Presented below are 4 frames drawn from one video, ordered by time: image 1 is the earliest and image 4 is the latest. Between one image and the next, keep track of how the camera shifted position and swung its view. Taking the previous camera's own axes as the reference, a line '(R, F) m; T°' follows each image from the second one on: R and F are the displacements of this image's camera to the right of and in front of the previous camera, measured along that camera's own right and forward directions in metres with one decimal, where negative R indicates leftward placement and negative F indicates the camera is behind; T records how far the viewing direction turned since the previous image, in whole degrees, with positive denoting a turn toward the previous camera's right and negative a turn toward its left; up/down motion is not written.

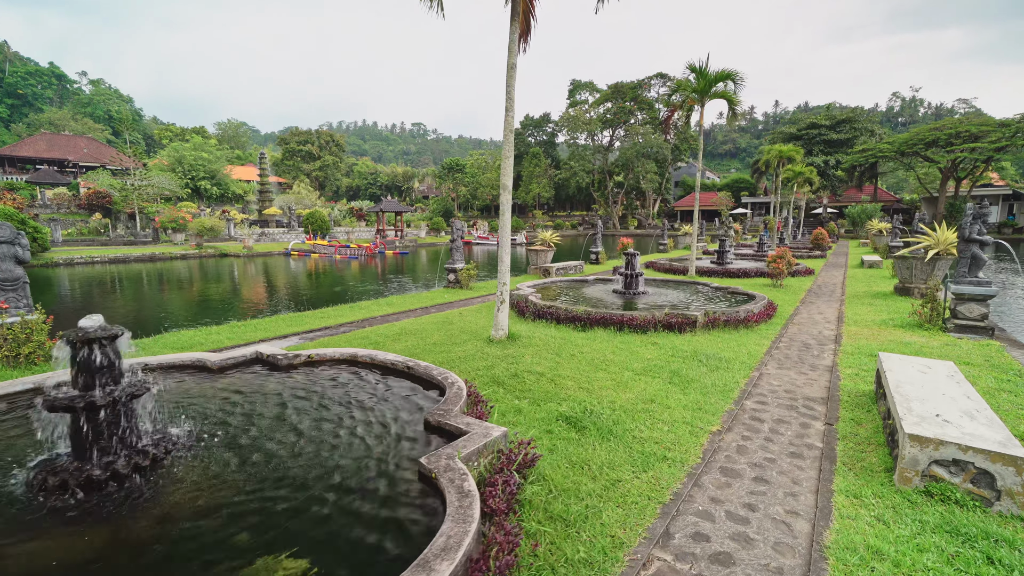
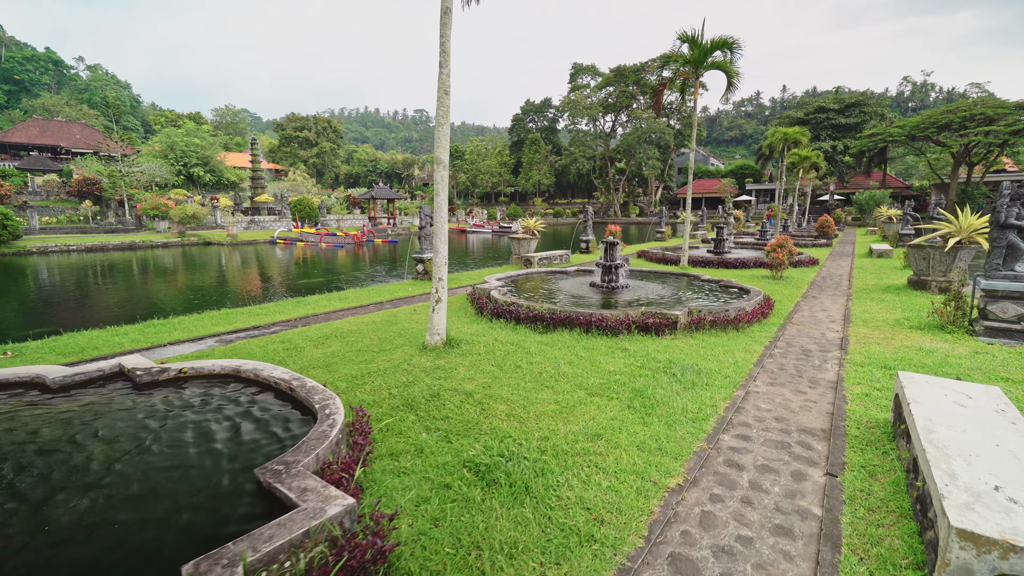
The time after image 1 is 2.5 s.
(+0.7, +1.1) m; 0°
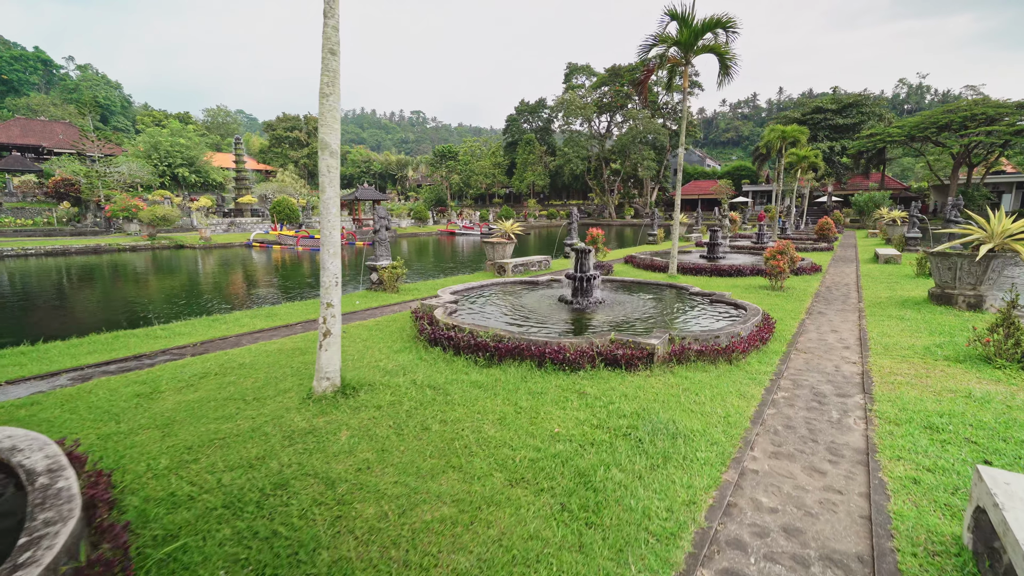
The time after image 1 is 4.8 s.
(+0.7, +1.4) m; 0°
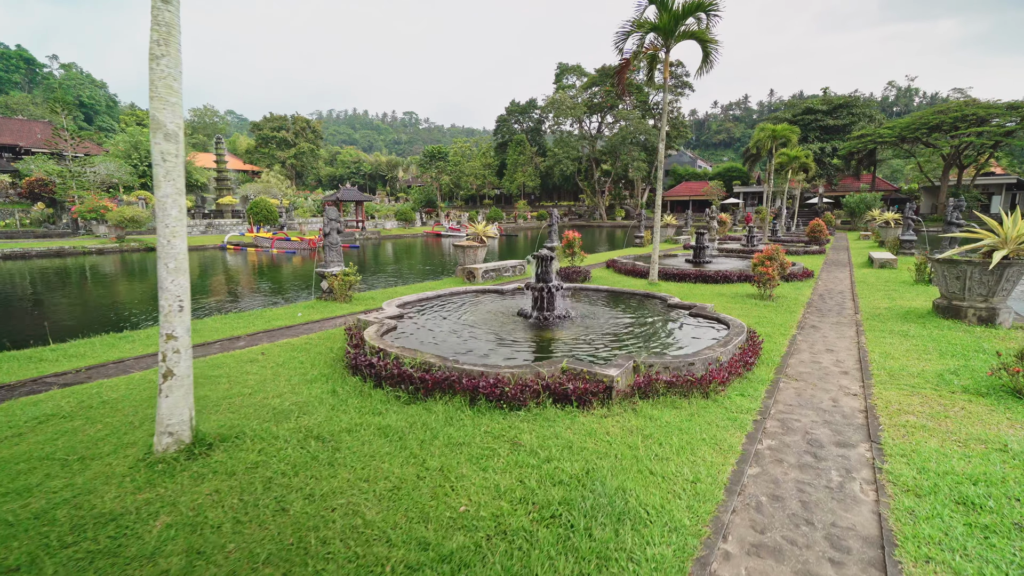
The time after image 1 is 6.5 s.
(+0.6, +0.9) m; +1°
